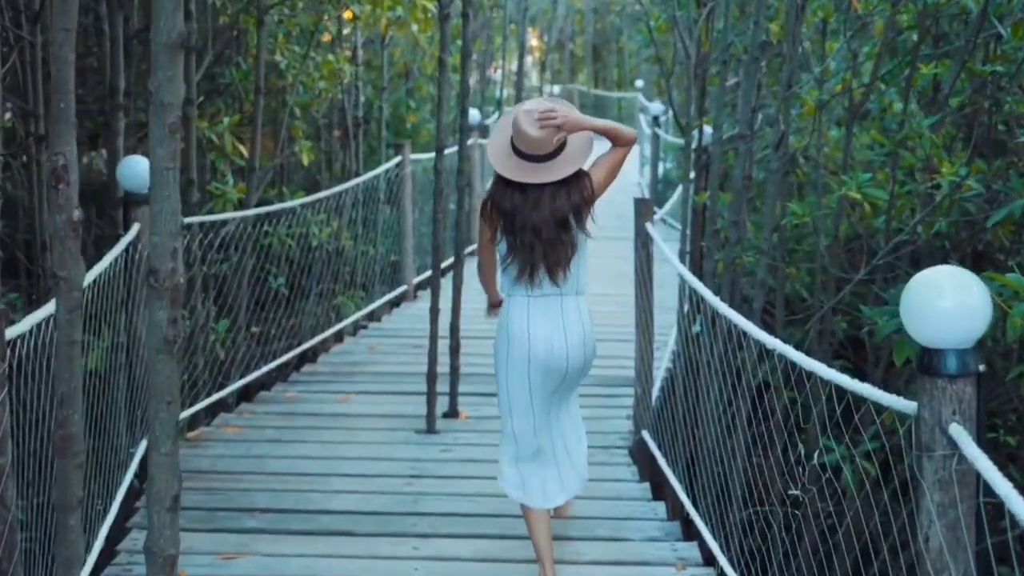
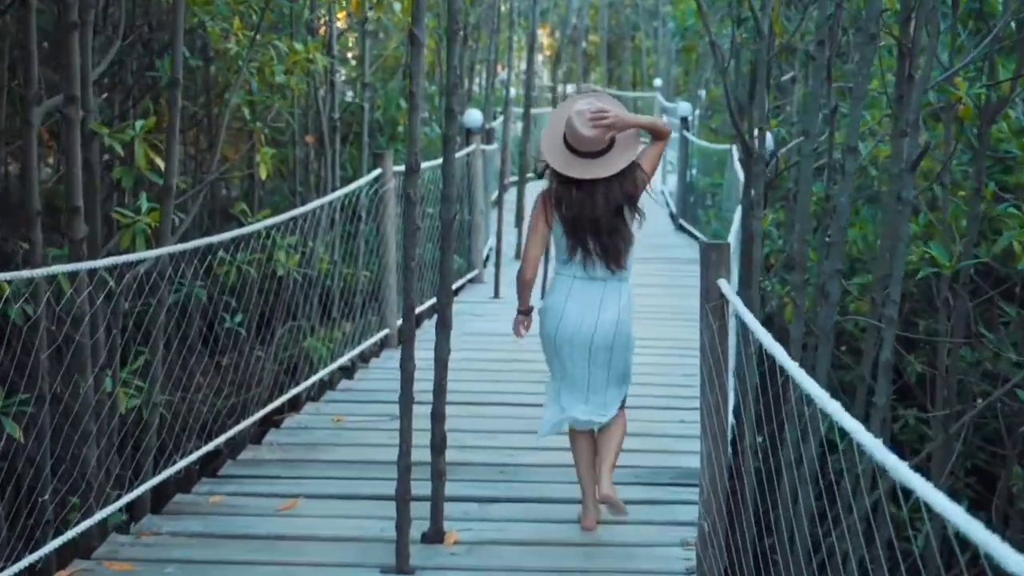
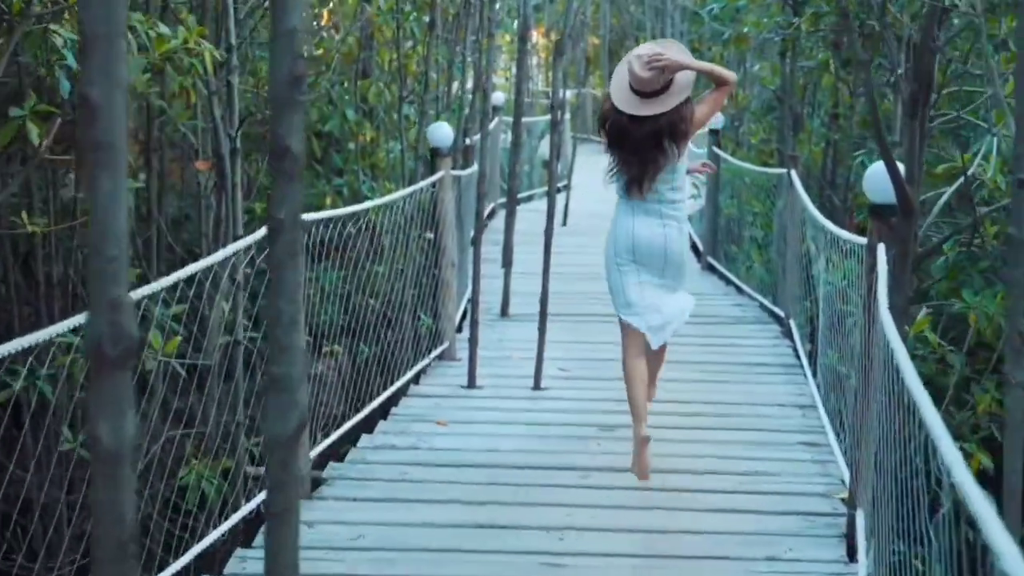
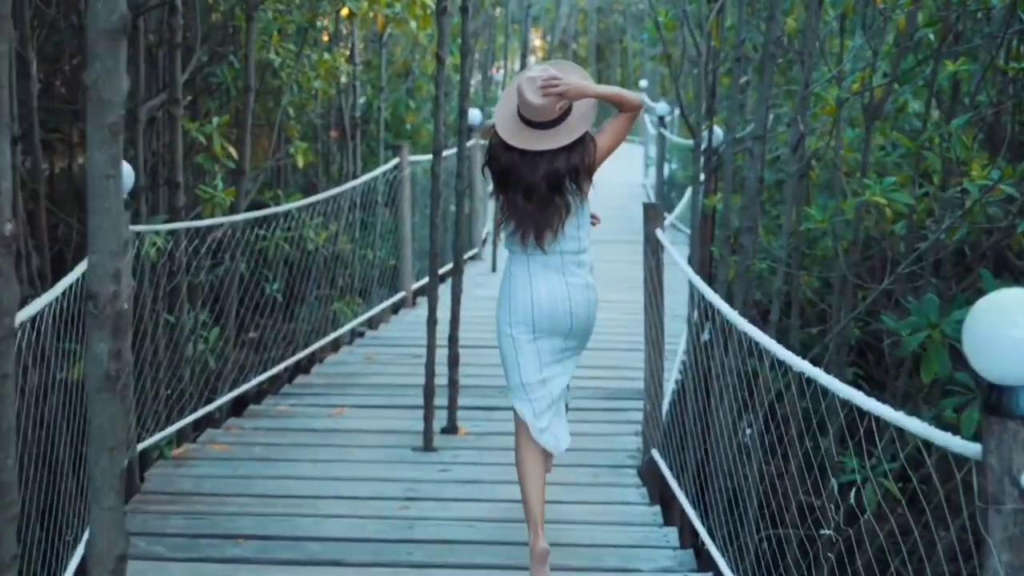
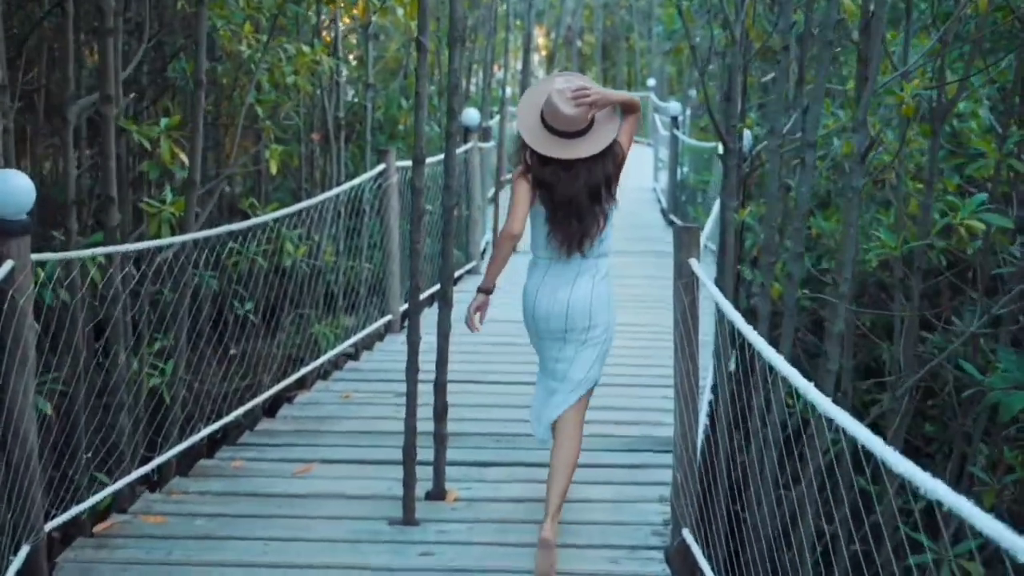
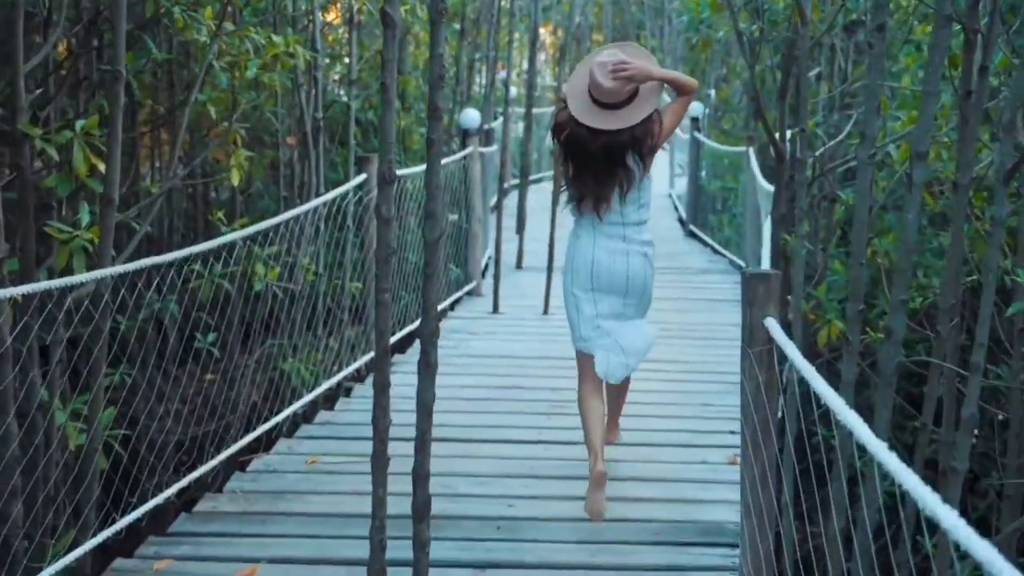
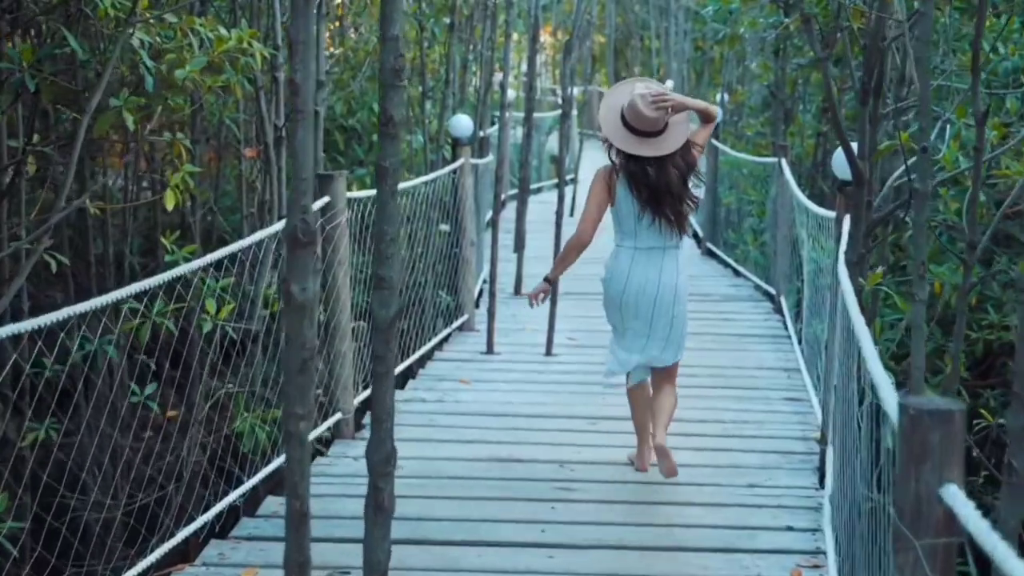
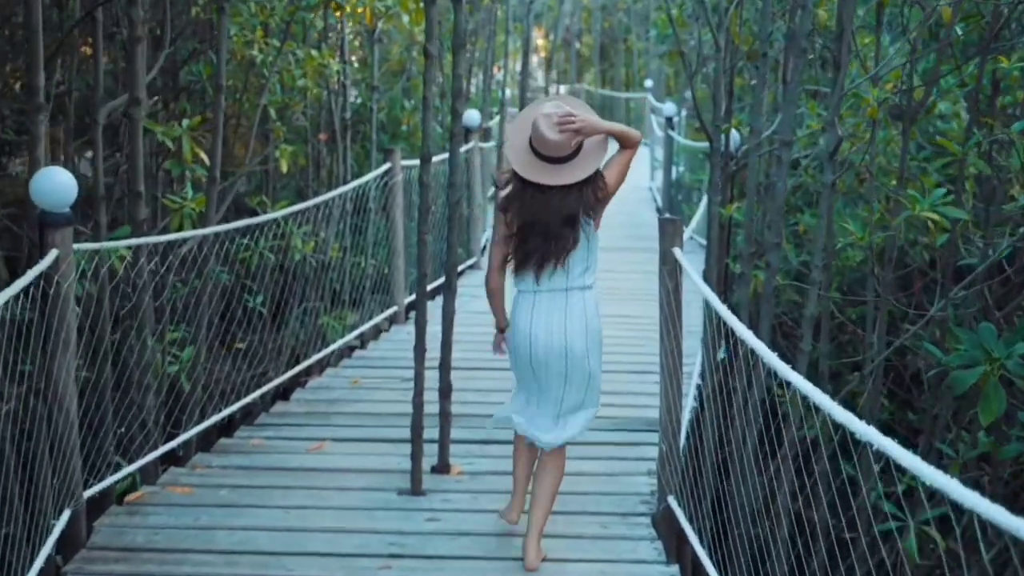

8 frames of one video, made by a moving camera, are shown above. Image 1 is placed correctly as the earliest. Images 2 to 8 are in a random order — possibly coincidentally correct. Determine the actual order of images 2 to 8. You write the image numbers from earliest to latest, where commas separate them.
4, 8, 5, 2, 6, 7, 3
